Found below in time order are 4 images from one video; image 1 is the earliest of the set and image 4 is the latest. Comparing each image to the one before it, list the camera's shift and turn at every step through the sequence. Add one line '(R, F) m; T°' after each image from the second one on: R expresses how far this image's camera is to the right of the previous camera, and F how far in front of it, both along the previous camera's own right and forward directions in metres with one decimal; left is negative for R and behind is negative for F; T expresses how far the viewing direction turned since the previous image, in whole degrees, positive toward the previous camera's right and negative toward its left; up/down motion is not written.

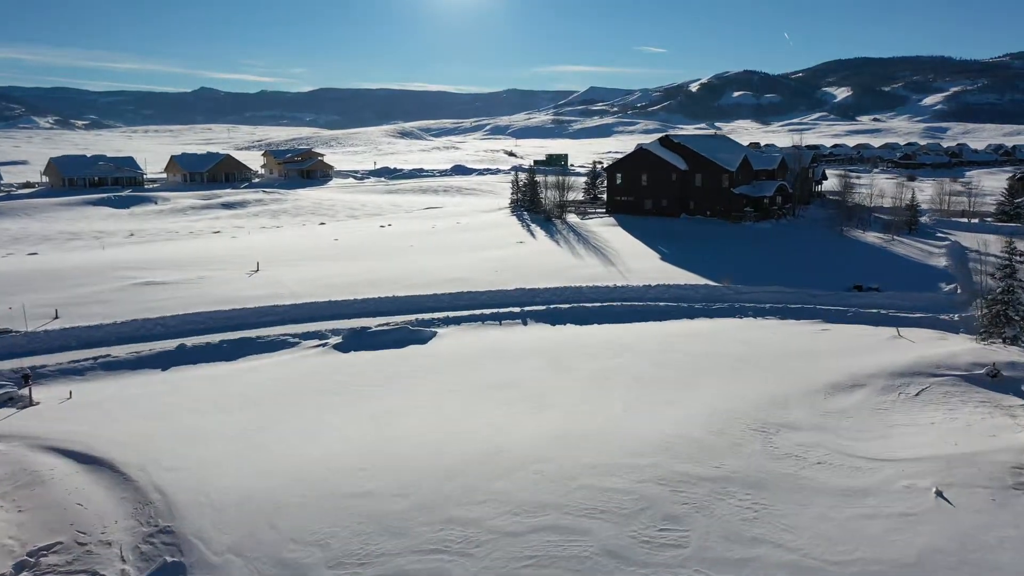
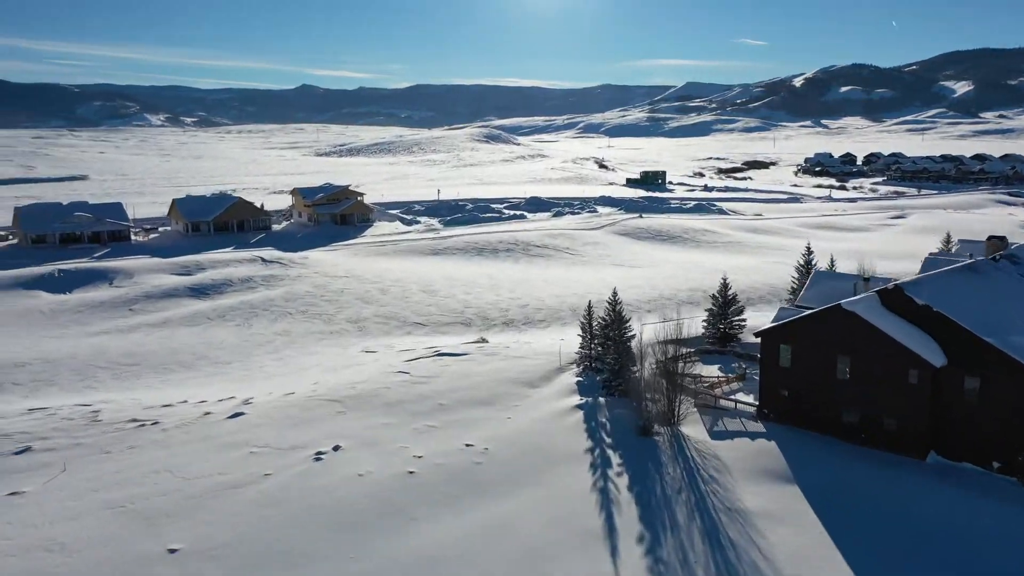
(+0.5, +15.6) m; -6°
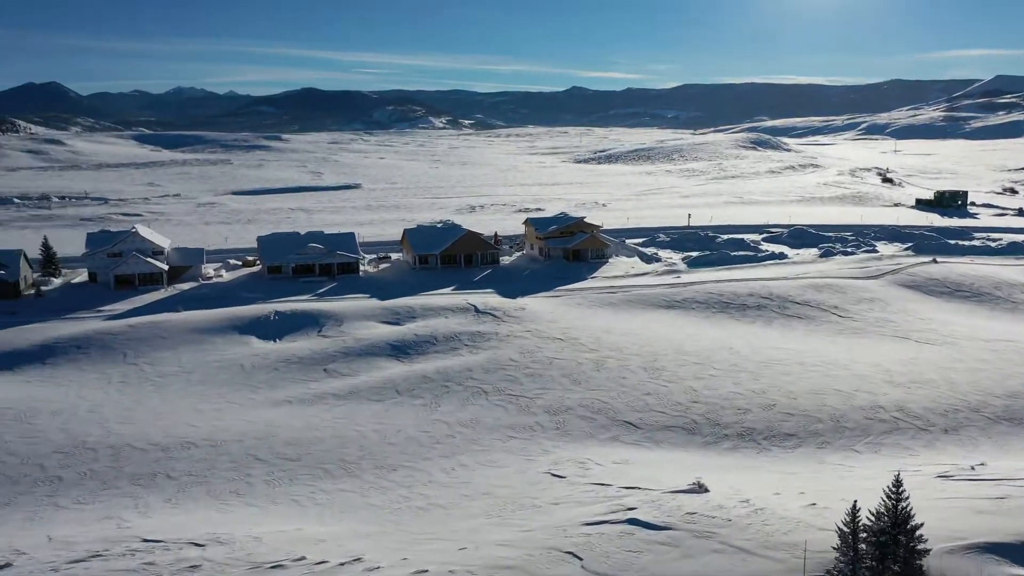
(+0.5, +6.2) m; -18°
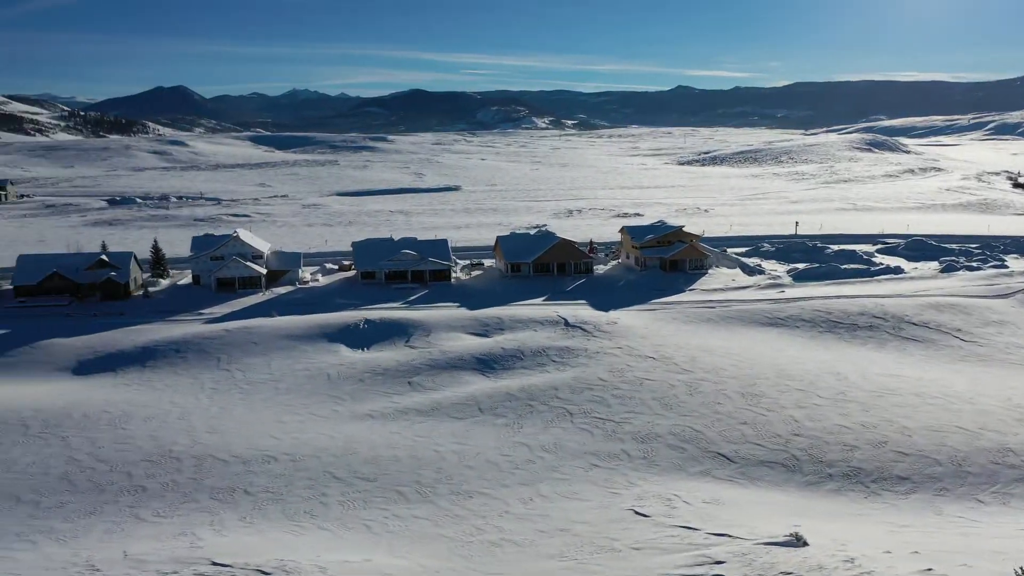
(+0.4, +1.1) m; -7°
